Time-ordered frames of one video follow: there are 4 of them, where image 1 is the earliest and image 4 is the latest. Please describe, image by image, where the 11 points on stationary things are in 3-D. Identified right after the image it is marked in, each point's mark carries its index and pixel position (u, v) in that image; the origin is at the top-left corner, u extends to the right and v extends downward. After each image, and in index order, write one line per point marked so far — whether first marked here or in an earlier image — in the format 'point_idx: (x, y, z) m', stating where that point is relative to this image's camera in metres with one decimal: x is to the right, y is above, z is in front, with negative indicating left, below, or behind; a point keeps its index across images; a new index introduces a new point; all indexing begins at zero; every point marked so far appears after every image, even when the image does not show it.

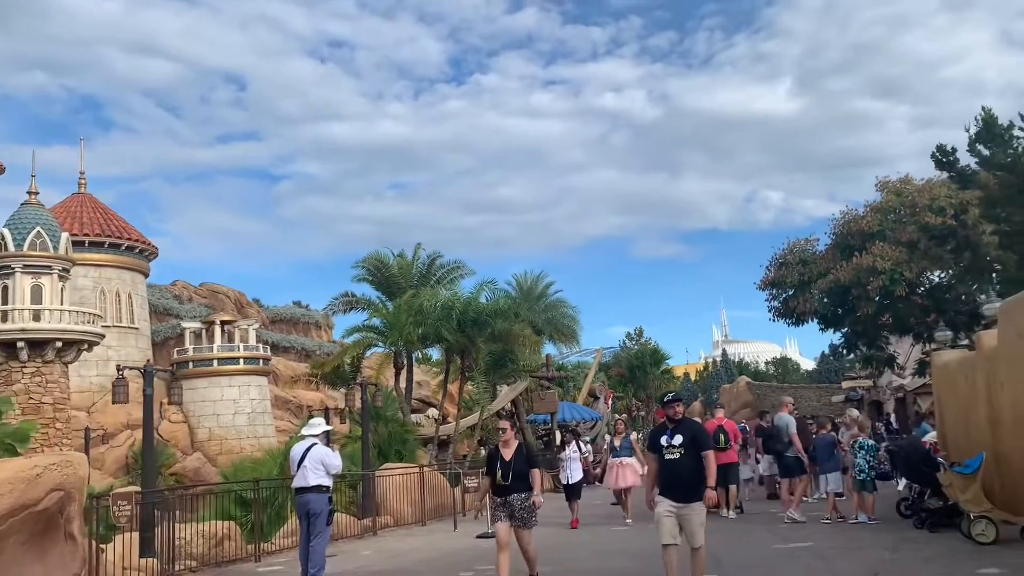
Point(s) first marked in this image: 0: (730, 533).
0: (+2.9, -3.3, +11.8) m
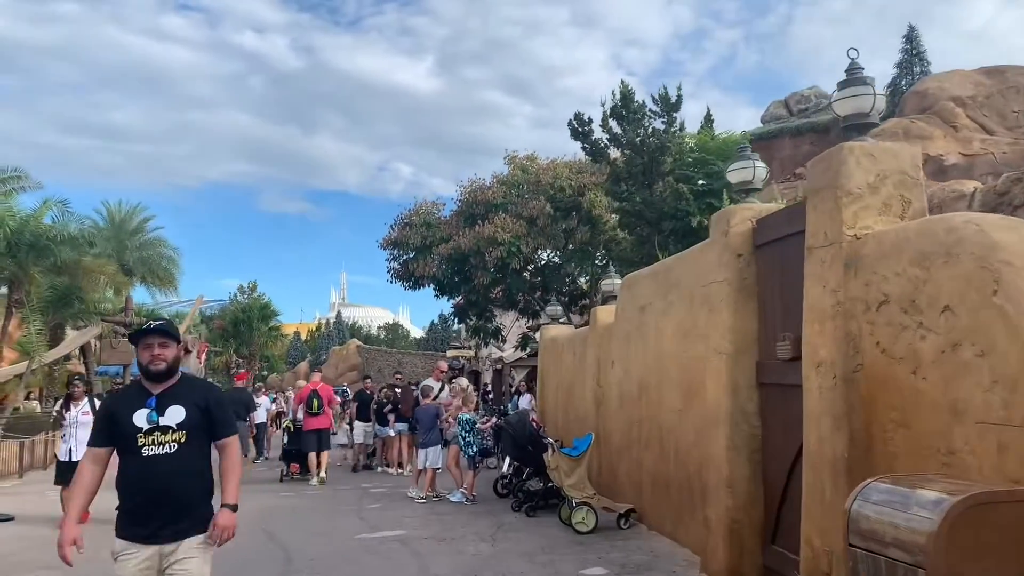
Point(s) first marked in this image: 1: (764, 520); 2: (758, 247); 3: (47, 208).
0: (-2.3, -2.6, +10.0) m
1: (+1.8, -1.6, +6.1) m
2: (+1.8, +0.3, +6.3) m
3: (-10.4, +1.8, +19.5) m
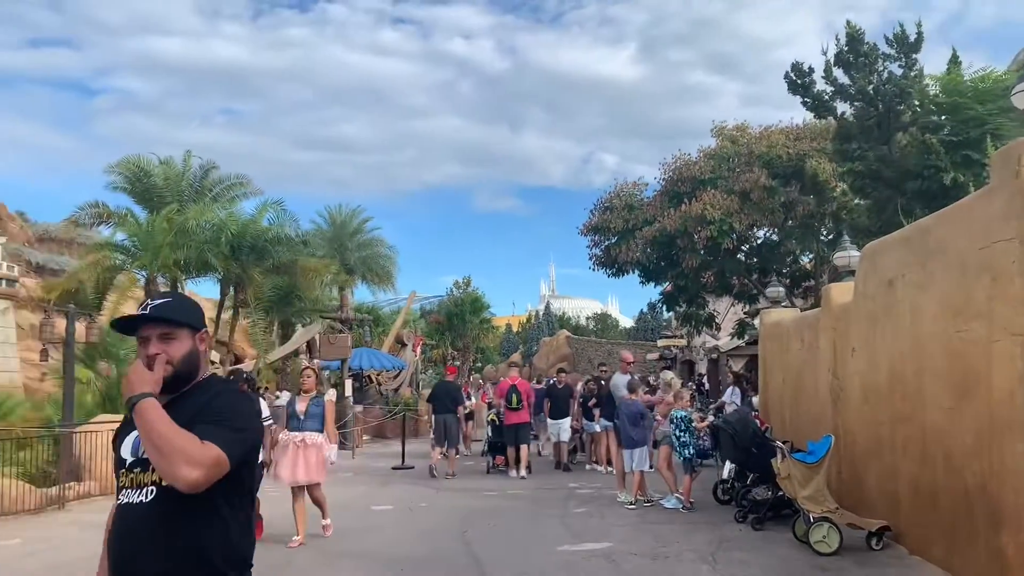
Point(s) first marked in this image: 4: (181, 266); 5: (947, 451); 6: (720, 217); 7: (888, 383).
0: (0.0, -2.5, +9.3) m
1: (+3.0, -1.4, +4.5) m
2: (+3.0, +0.5, +4.7) m
3: (-5.8, +1.8, +20.4) m
4: (-7.1, +0.5, +18.8) m
5: (+3.0, -1.1, +6.0) m
6: (+4.7, +1.6, +19.7) m
7: (+3.1, -0.8, +7.2) m
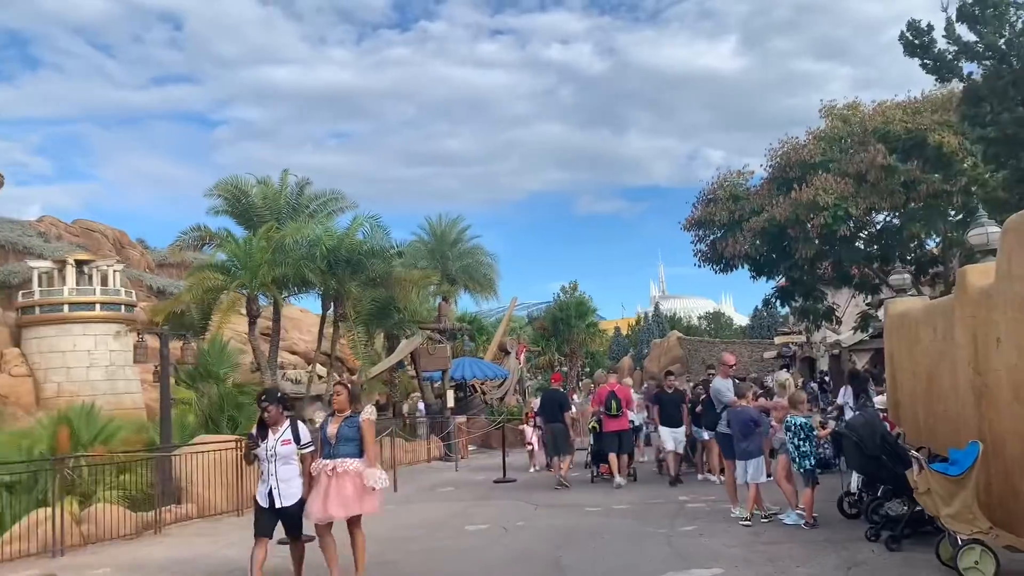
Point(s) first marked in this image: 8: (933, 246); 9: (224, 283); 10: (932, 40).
0: (+1.0, -2.5, +8.5) m
1: (+3.3, -1.2, +3.4) m
2: (+3.2, +0.7, +3.6) m
3: (-3.6, +1.5, +20.3) m
4: (-5.0, +0.1, +18.9) m
5: (+3.5, -0.9, +4.9) m
6: (+6.7, +1.8, +18.3) m
7: (+3.7, -0.6, +6.0) m
8: (+9.6, +1.0, +19.8) m
9: (-6.0, +0.1, +18.1) m
10: (+7.7, +4.3, +16.4) m
